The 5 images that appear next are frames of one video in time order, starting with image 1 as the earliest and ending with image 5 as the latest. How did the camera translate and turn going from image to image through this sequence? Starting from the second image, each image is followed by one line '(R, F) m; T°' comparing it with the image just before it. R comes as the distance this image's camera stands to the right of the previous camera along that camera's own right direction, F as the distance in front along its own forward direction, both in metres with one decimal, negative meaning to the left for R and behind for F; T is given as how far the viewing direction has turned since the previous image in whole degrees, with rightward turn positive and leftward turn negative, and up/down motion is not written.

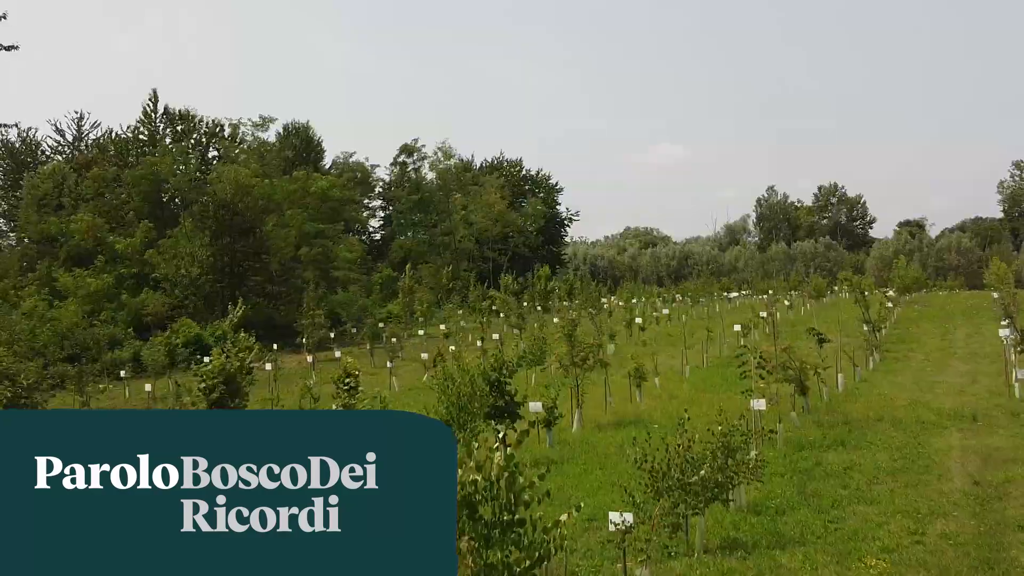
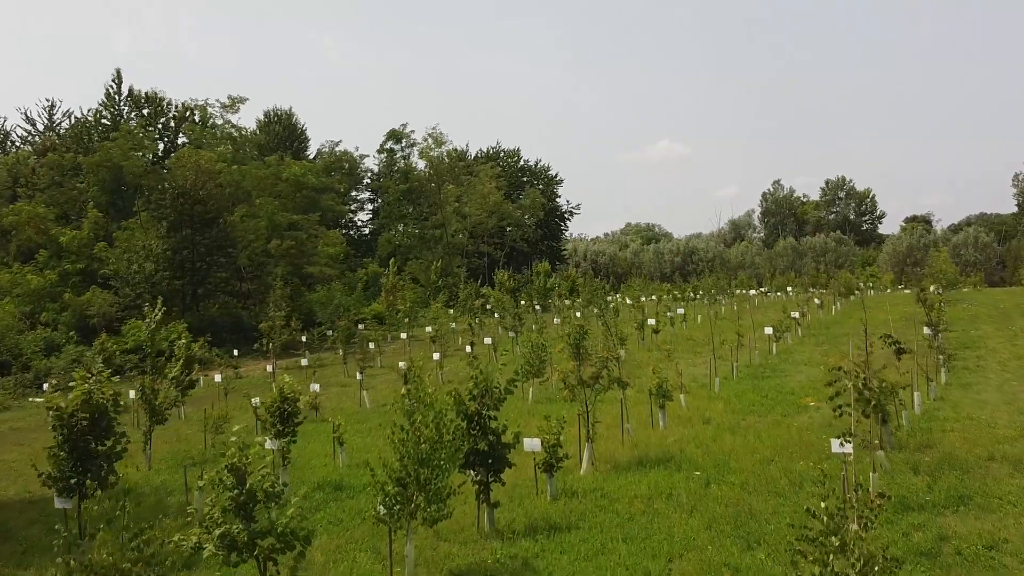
(+0.1, +3.7) m; 0°
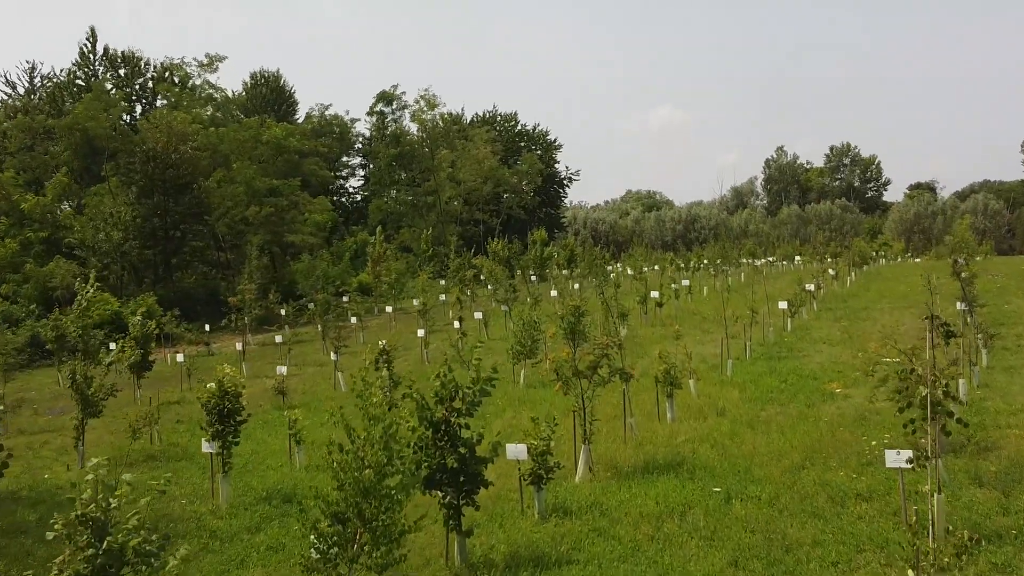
(+0.2, +1.9) m; 0°
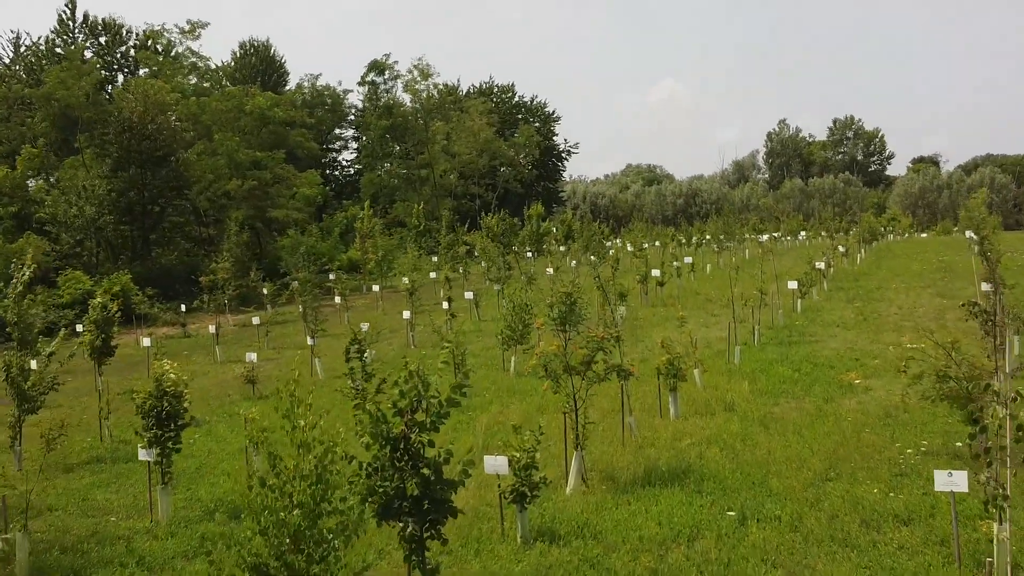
(+0.1, +1.3) m; 0°
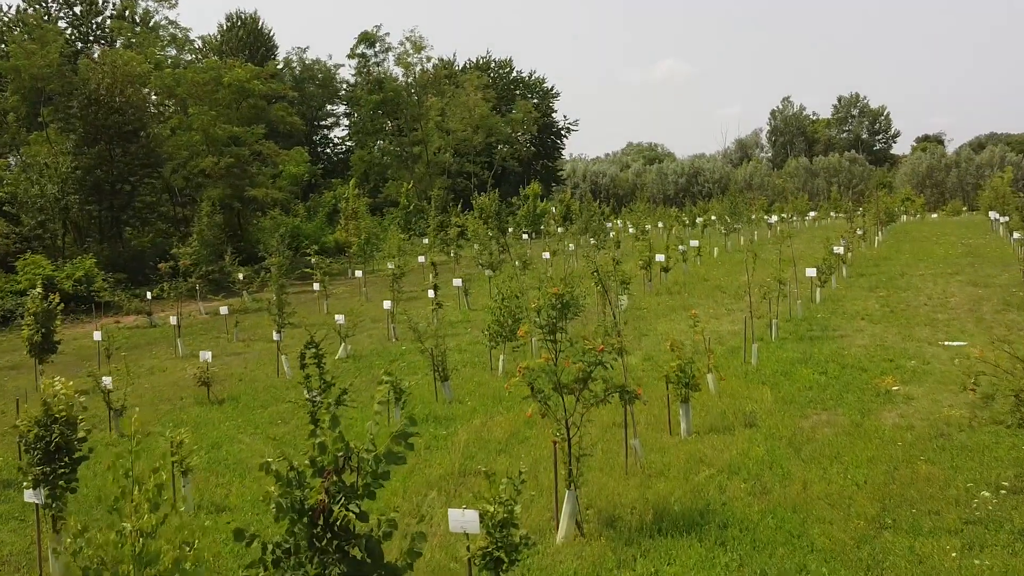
(+0.1, +1.7) m; 0°
